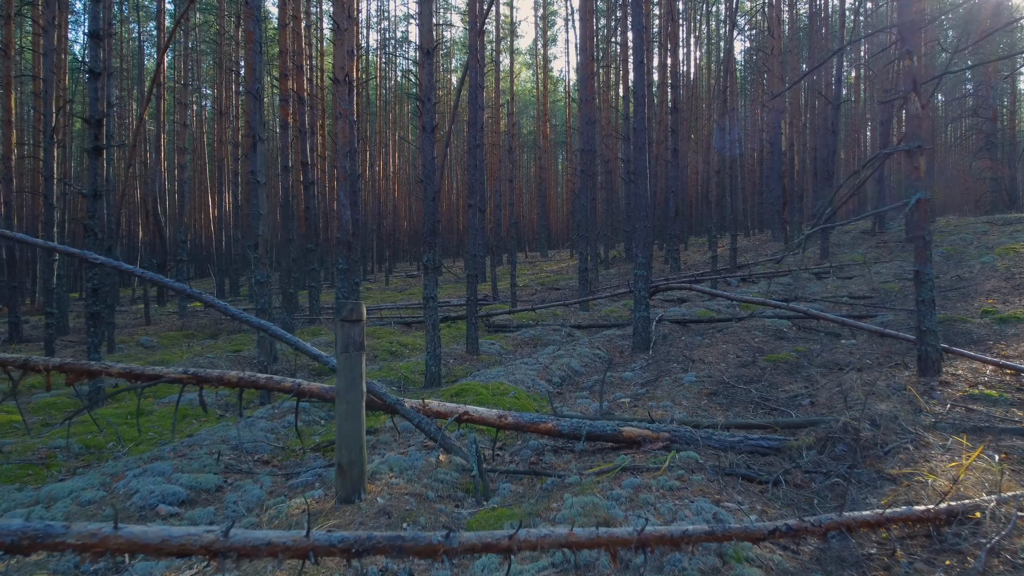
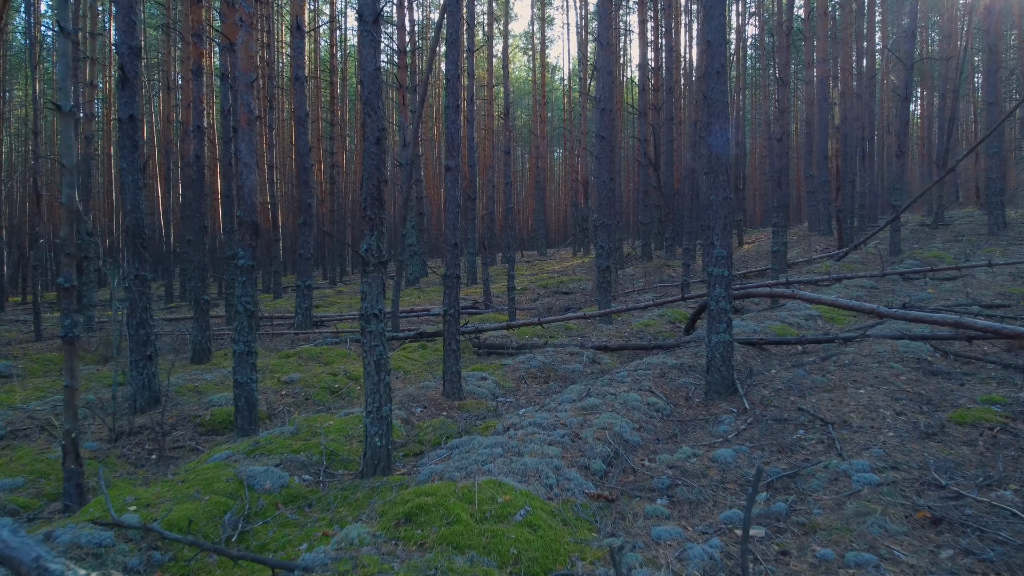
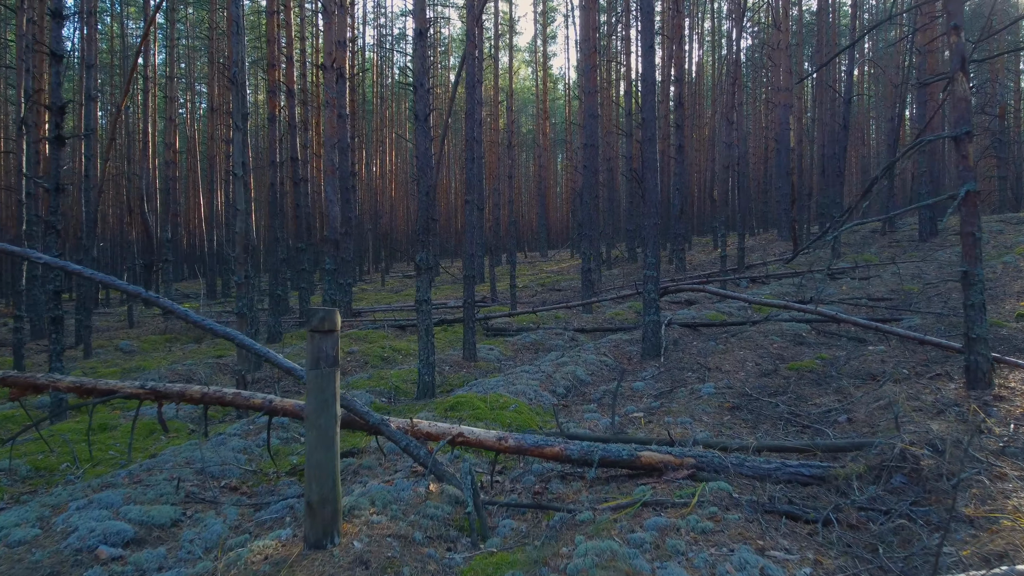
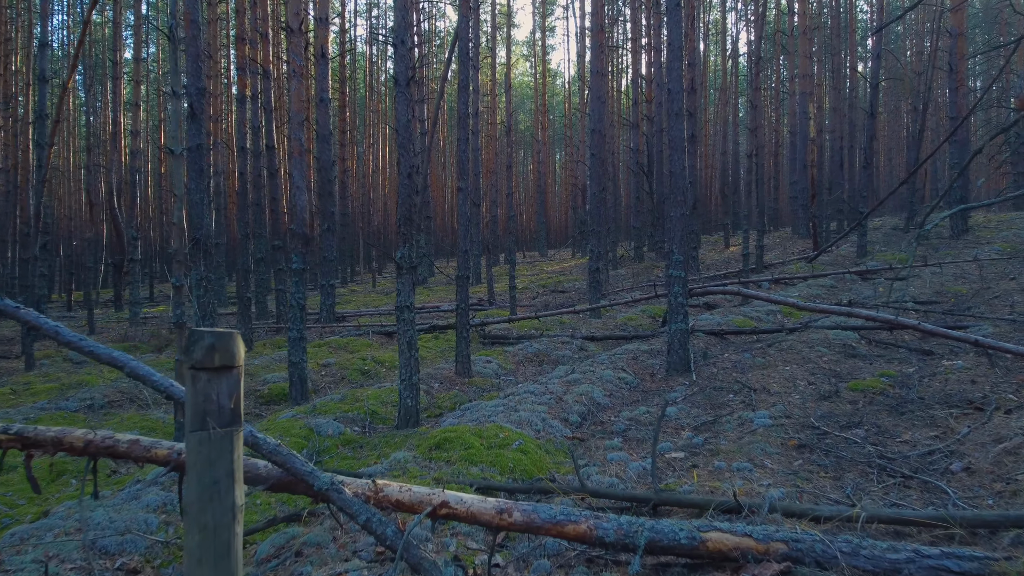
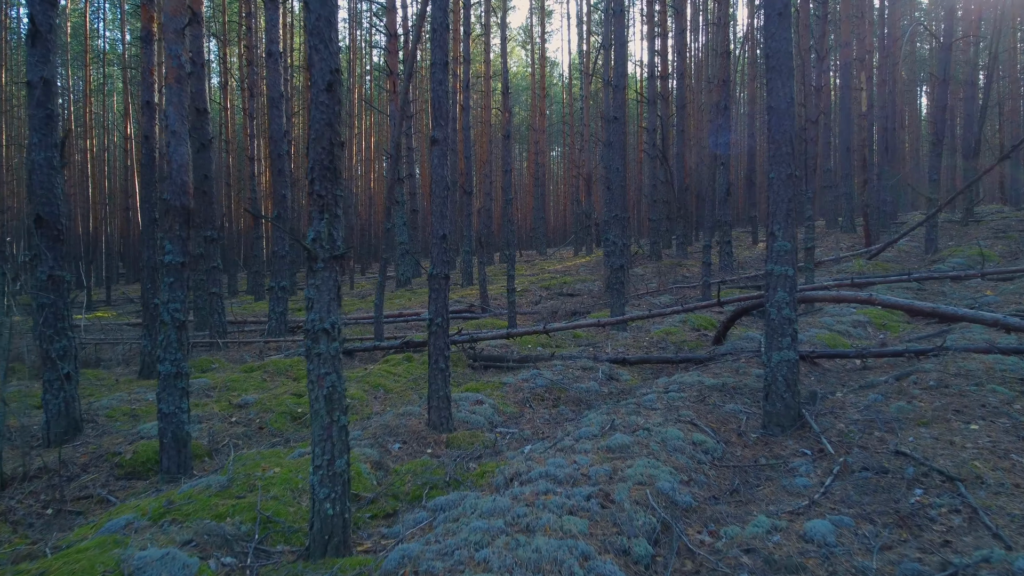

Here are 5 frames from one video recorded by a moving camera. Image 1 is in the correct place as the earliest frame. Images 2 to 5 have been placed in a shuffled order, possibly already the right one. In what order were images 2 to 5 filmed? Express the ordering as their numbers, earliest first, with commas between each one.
3, 4, 2, 5
